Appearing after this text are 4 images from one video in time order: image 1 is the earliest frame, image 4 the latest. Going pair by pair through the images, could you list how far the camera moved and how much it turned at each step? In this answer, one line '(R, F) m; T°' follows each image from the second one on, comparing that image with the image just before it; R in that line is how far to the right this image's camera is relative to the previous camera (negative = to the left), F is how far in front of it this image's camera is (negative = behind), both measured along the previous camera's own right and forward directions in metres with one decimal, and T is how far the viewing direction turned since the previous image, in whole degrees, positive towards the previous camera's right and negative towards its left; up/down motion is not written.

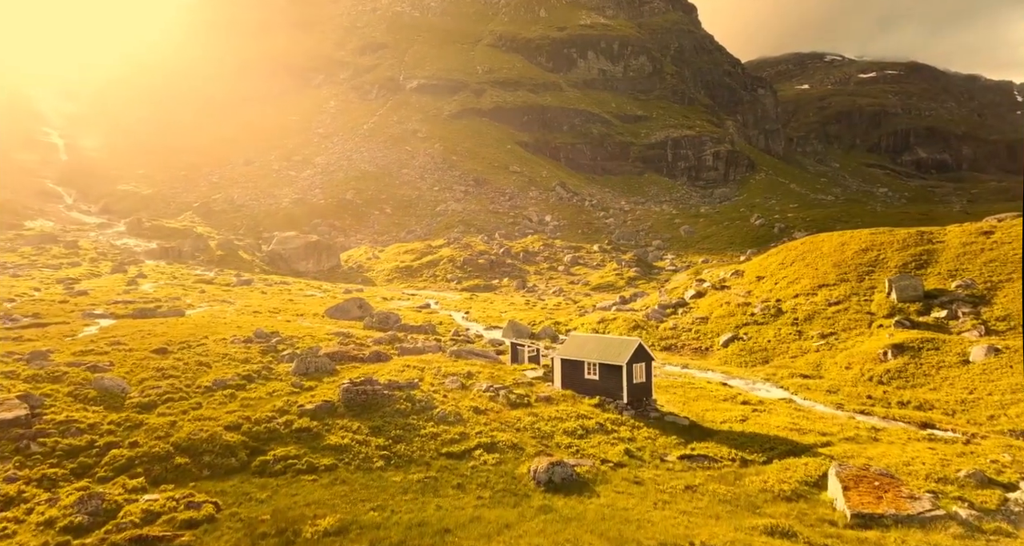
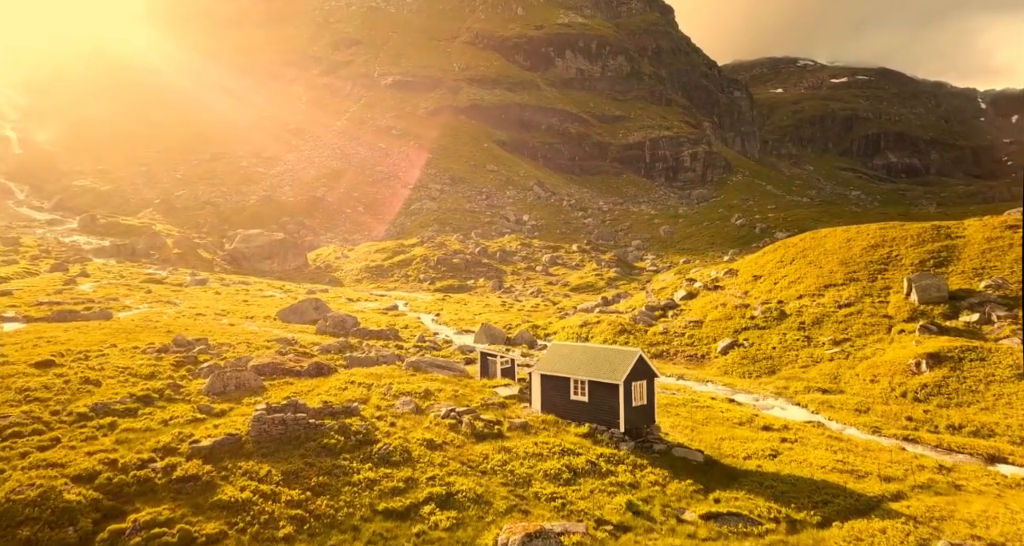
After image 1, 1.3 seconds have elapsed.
(+0.5, +9.1) m; +2°
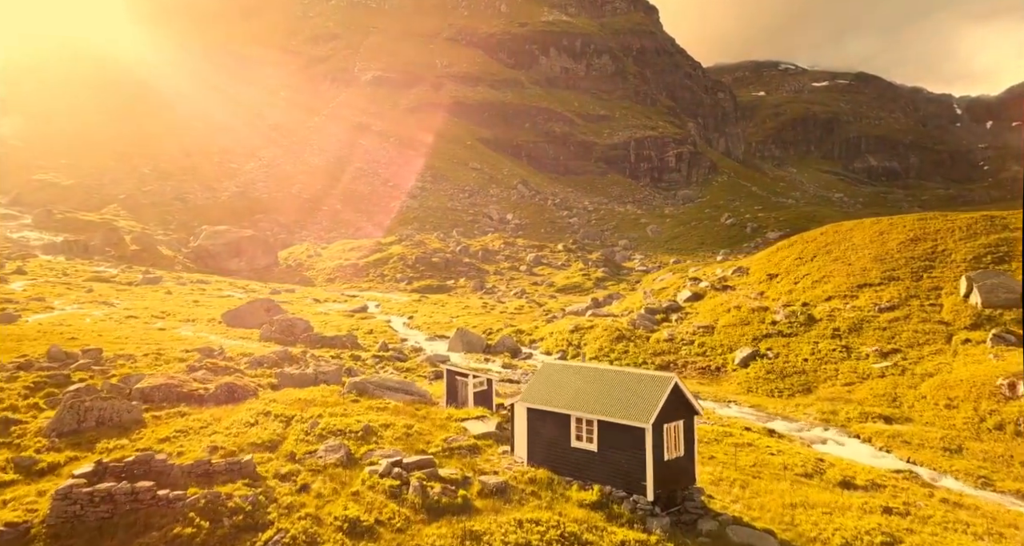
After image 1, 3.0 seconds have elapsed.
(+0.3, +11.2) m; +1°
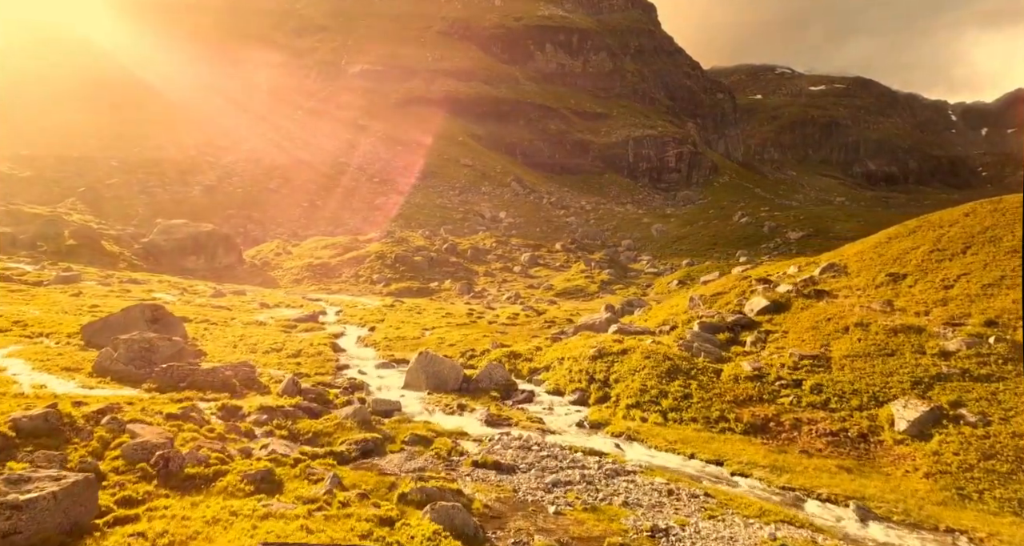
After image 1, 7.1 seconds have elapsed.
(+0.1, +24.9) m; +1°
